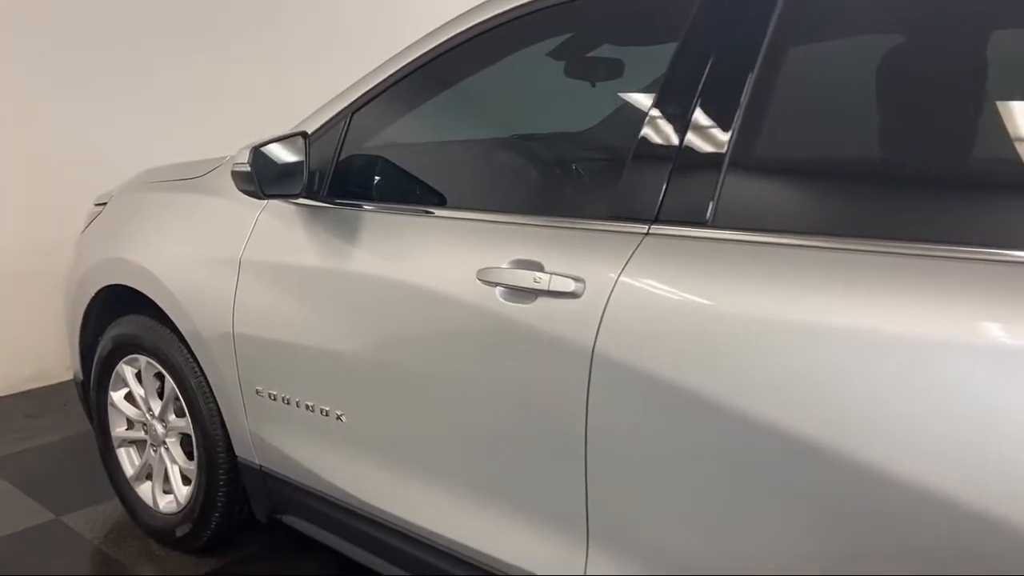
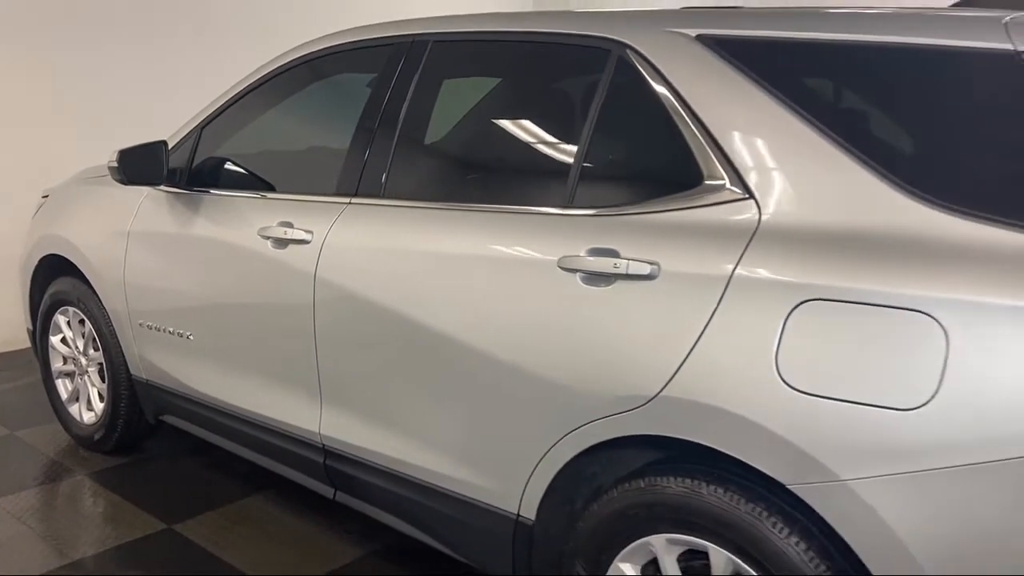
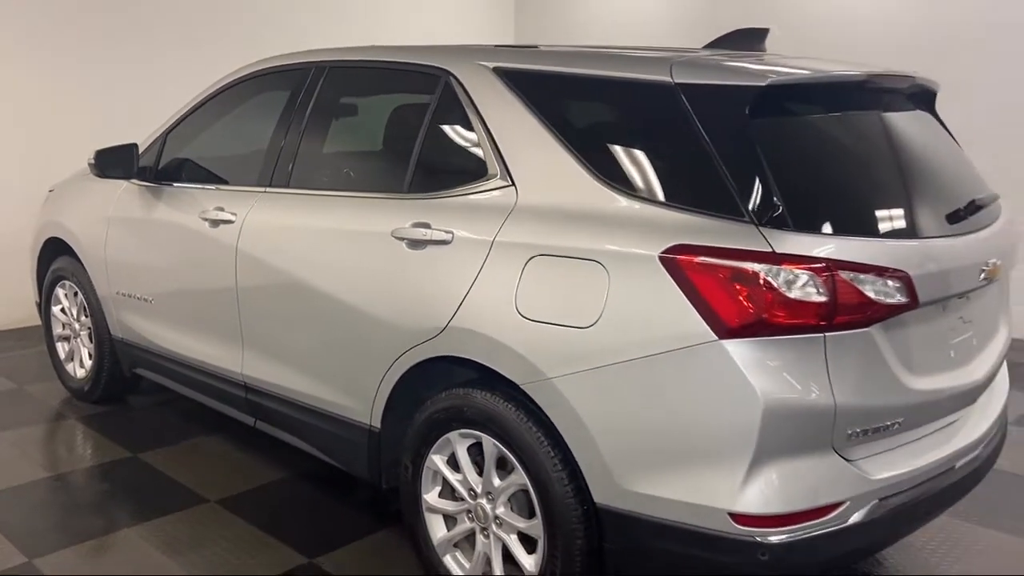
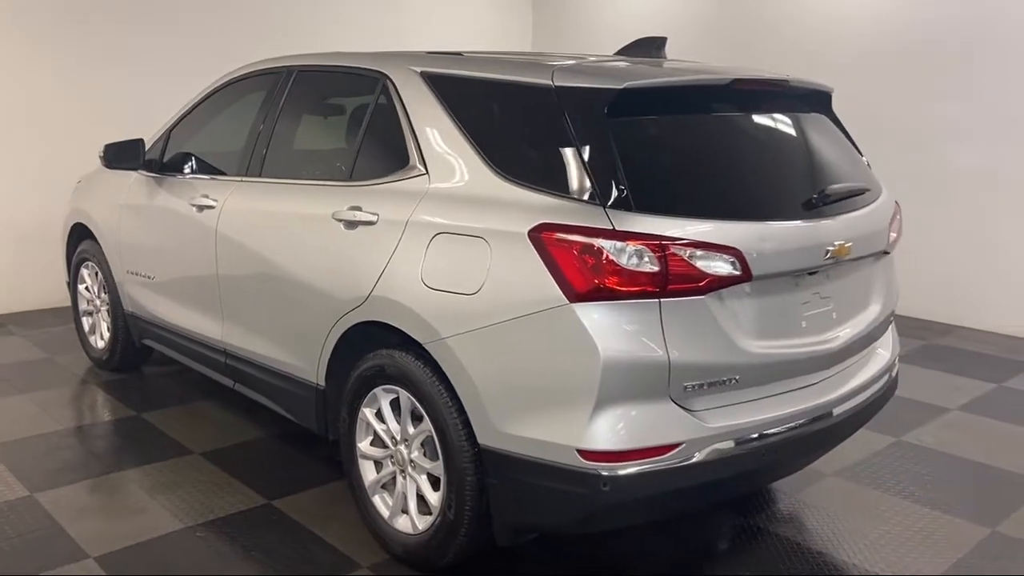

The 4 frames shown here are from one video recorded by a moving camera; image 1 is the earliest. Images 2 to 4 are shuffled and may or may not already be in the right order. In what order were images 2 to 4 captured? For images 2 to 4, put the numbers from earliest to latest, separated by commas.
2, 3, 4
